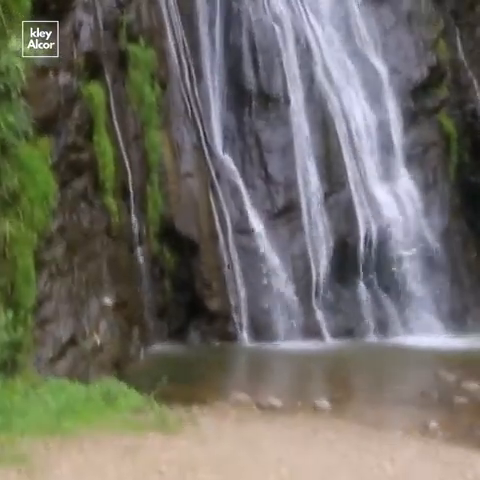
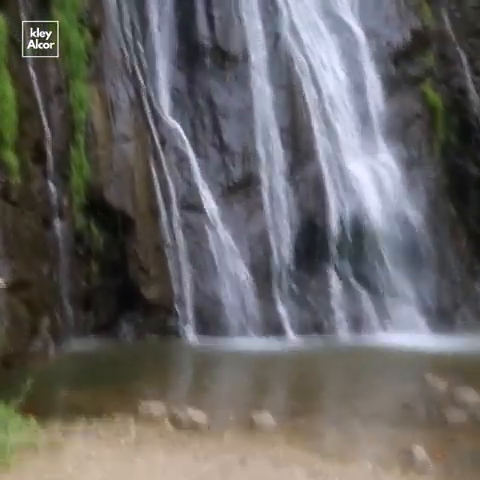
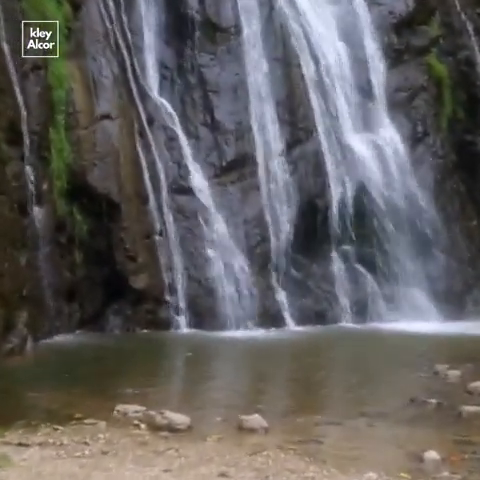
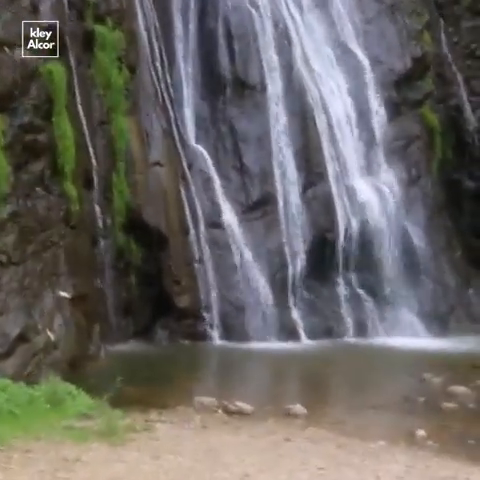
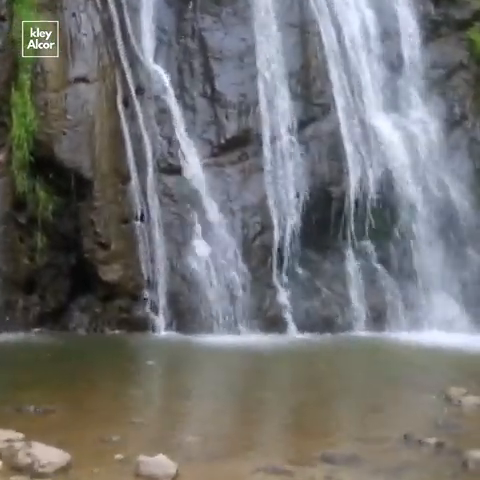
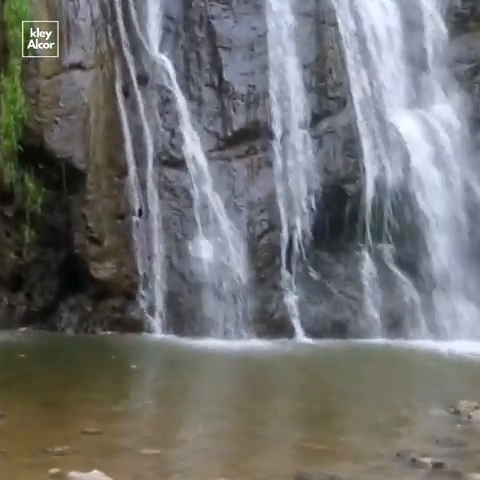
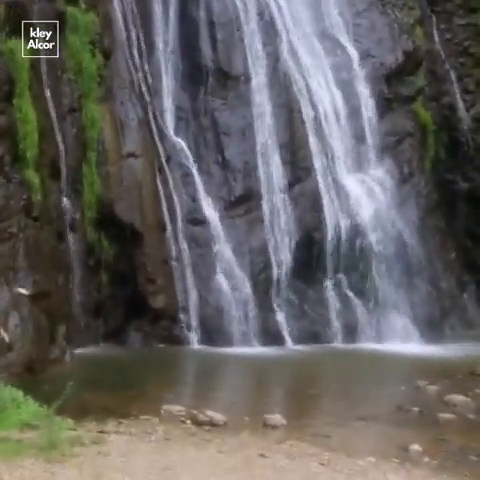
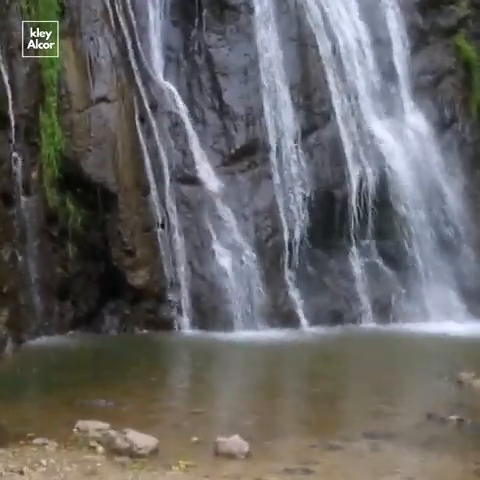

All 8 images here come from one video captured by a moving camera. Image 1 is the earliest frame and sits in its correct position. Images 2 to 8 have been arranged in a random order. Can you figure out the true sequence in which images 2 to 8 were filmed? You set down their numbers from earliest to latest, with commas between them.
4, 7, 2, 3, 8, 5, 6
